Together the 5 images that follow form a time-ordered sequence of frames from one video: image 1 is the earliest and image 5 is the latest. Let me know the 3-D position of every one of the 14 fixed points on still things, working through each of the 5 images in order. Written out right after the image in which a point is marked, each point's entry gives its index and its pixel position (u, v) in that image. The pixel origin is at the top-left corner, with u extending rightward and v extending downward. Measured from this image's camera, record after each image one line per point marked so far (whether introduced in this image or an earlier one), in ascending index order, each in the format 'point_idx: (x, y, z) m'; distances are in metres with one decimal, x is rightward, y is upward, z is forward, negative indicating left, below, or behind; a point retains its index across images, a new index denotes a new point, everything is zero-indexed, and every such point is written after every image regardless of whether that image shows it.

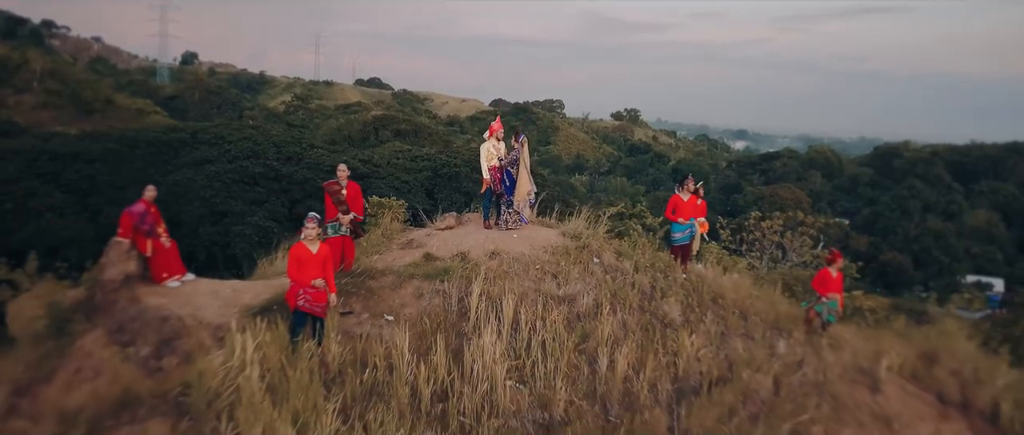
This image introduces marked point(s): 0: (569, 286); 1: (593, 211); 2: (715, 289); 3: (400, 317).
0: (+0.3, -0.4, +4.0) m
1: (+0.6, 0.0, +5.6) m
2: (+1.3, -0.5, +4.5) m
3: (-0.6, -0.5, +3.6) m
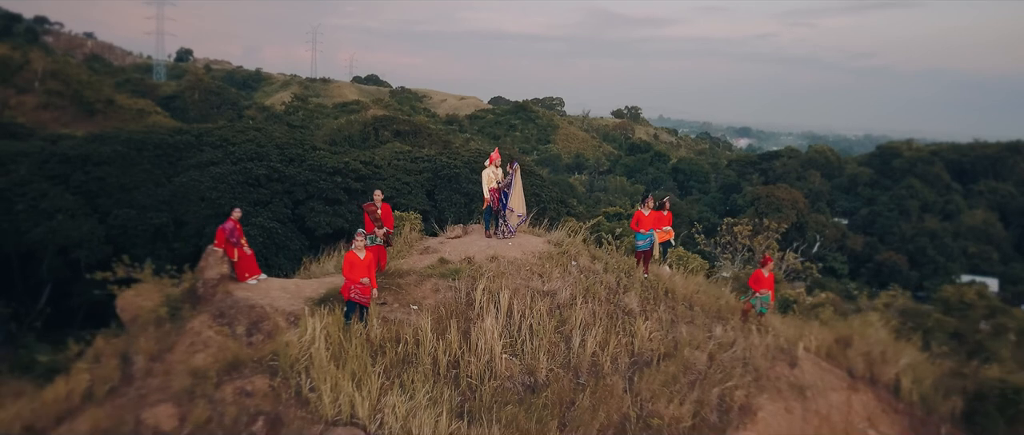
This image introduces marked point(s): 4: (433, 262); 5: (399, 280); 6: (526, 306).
0: (+0.3, -0.5, +5.1) m
1: (+0.6, -0.1, +6.7) m
2: (+1.3, -0.6, +5.6) m
3: (-0.6, -0.6, +4.7) m
4: (-0.6, -0.4, +5.3) m
5: (-0.8, -0.5, +4.9) m
6: (+0.1, -0.6, +4.7) m
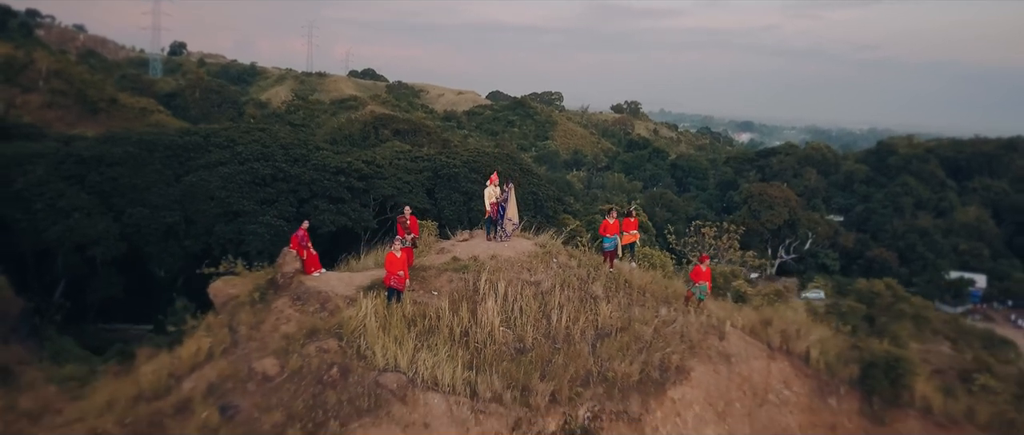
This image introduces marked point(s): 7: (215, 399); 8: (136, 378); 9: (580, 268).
0: (+0.3, -0.6, +6.7) m
1: (+0.5, -0.1, +8.3) m
2: (+1.3, -0.6, +7.2) m
3: (-0.7, -0.7, +6.3) m
4: (-0.7, -0.4, +6.9) m
5: (-0.9, -0.6, +6.5) m
6: (+0.1, -0.7, +6.3) m
7: (-2.3, -1.4, +5.2) m
8: (-3.0, -1.3, +5.5) m
9: (+0.7, -0.6, +7.1) m
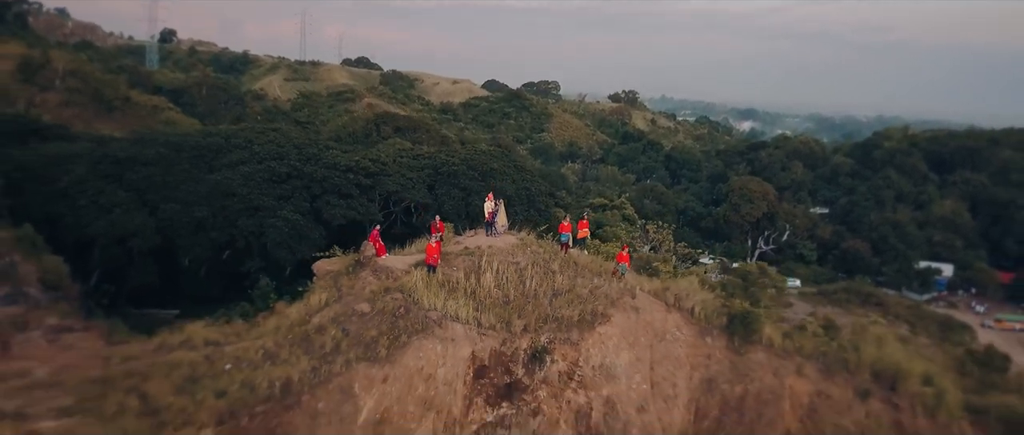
0: (+0.1, -0.7, +10.7) m
1: (+0.4, -0.2, +12.3) m
2: (+1.1, -0.7, +11.2) m
3: (-0.8, -0.8, +10.3) m
4: (-0.8, -0.5, +10.8) m
5: (-1.0, -0.6, +10.5) m
6: (-0.1, -0.8, +10.3) m
7: (-2.4, -1.5, +9.2) m
8: (-3.2, -1.4, +9.5) m
9: (+0.6, -0.6, +11.1) m
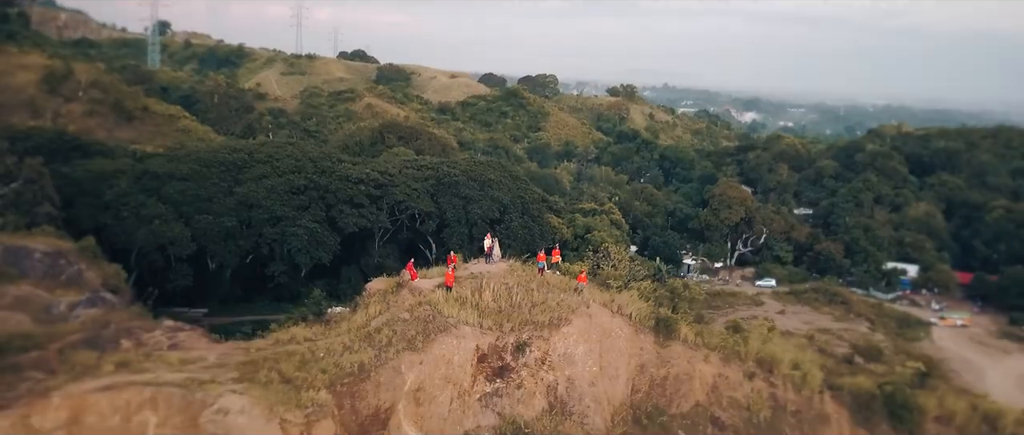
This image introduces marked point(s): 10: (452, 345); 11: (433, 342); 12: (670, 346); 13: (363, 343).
0: (-0.1, -1.5, +15.4) m
1: (+0.2, -1.0, +17.1) m
2: (+0.9, -1.5, +15.9) m
3: (-1.0, -1.6, +15.0) m
4: (-1.0, -1.3, +15.6) m
5: (-1.2, -1.4, +15.3) m
6: (-0.3, -1.6, +15.0) m
7: (-2.6, -2.3, +13.9) m
8: (-3.4, -2.2, +14.2) m
9: (+0.4, -1.4, +15.9) m
10: (-1.2, -2.6, +13.7) m
11: (-1.6, -2.6, +13.6) m
12: (+3.7, -3.0, +15.5) m
13: (-3.1, -2.6, +13.7) m
